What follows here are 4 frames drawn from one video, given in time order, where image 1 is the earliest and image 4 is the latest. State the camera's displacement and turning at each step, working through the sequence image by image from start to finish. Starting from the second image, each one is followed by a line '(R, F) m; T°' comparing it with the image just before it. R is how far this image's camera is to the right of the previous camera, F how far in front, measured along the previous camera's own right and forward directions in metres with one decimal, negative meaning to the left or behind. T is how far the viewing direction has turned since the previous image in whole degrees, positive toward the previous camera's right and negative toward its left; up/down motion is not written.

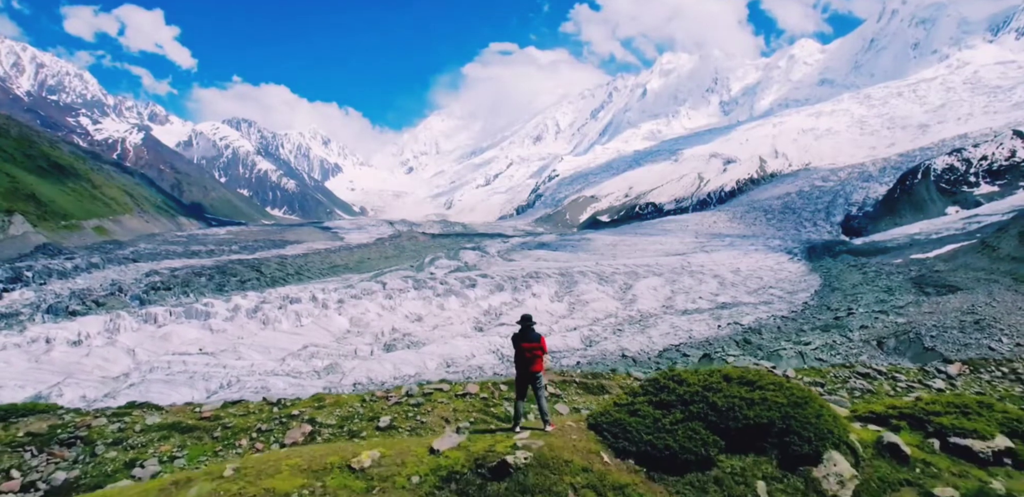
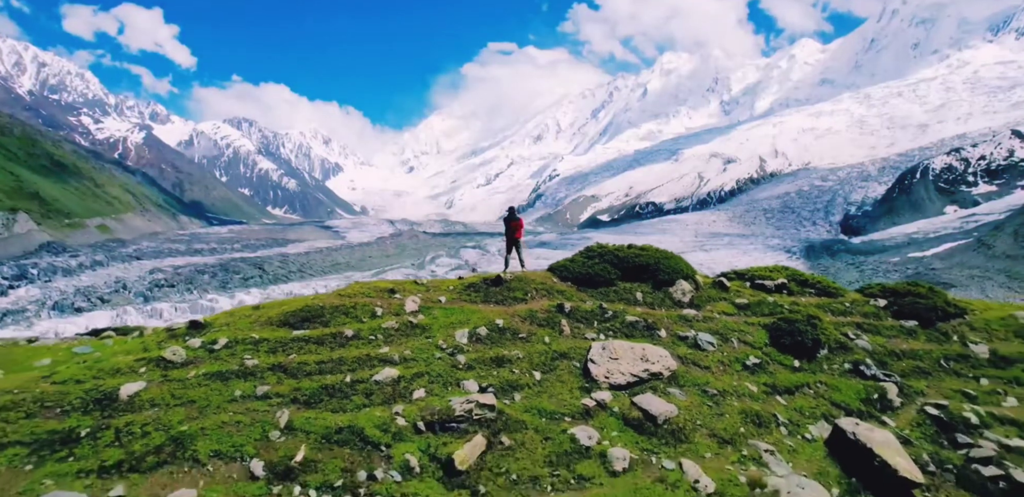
(+0.3, -6.6) m; 0°
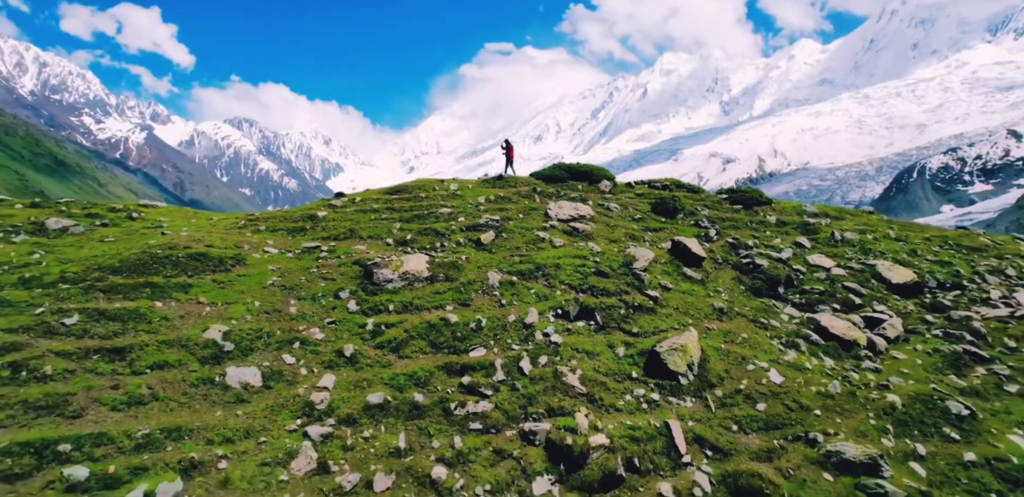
(+0.2, -10.8) m; 0°
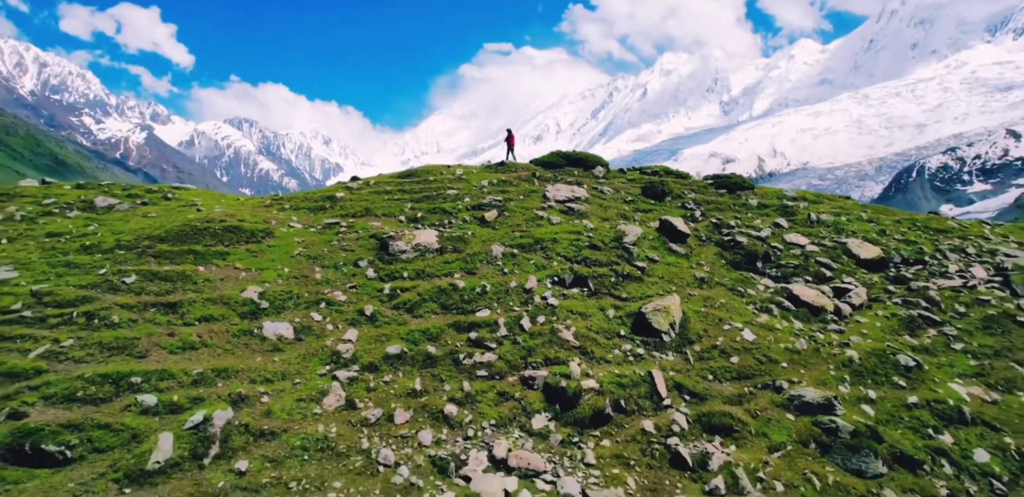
(-0.1, -2.0) m; 0°
